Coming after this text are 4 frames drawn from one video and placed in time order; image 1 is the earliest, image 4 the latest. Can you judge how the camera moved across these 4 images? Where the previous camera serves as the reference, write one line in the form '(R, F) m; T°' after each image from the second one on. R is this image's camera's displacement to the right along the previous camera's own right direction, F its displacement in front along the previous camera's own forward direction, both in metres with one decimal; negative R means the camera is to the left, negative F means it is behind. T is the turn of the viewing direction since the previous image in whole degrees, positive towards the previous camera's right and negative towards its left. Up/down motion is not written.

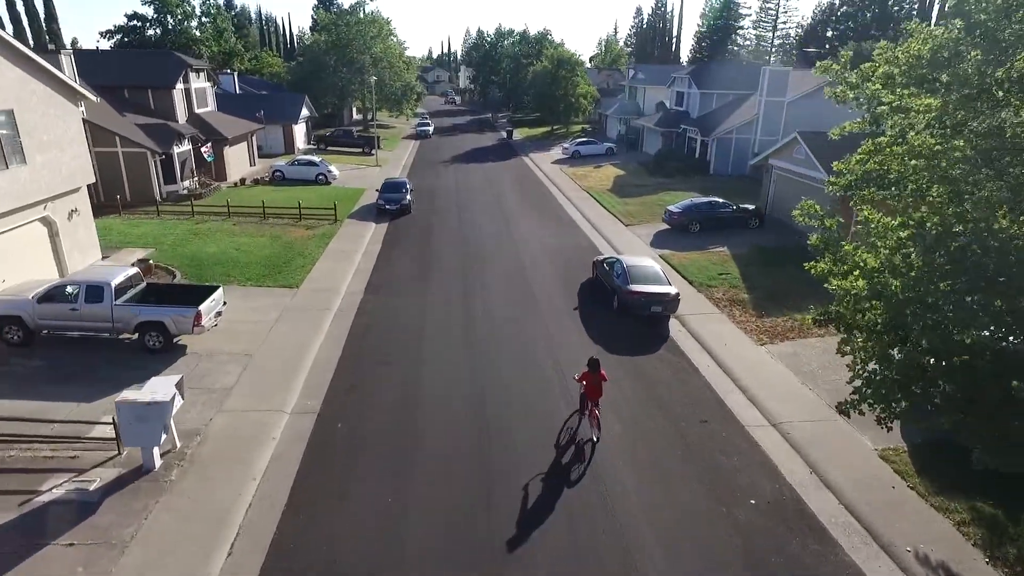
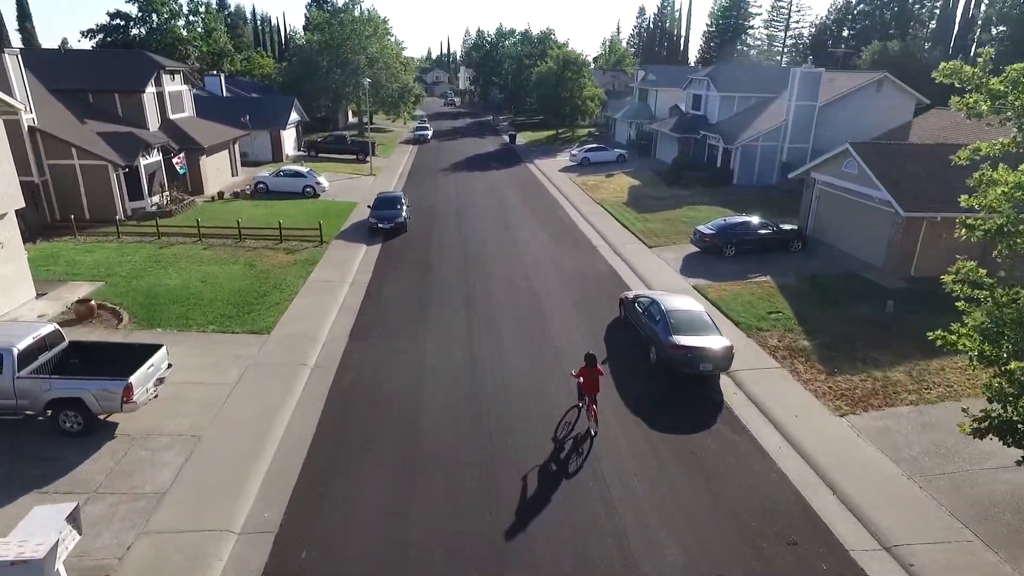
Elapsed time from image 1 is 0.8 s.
(-0.3, +3.0) m; 0°
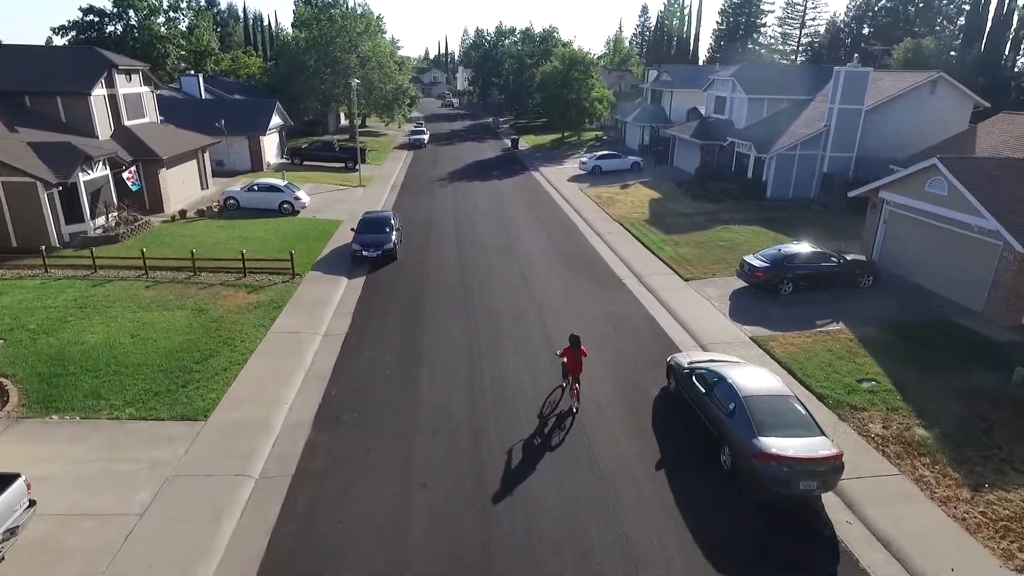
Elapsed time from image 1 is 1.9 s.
(-0.4, +3.8) m; 0°
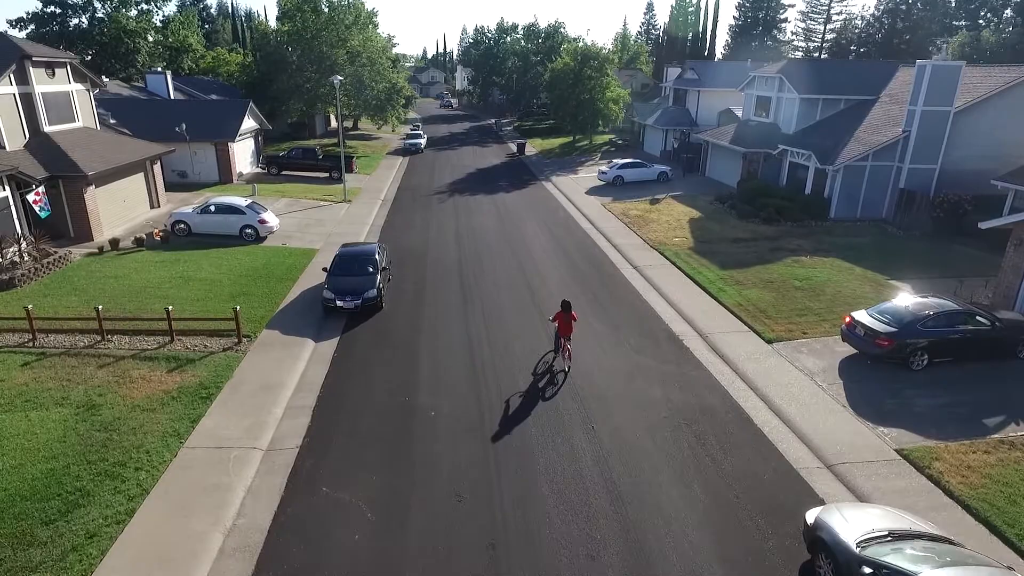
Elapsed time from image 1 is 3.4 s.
(-0.6, +5.0) m; 0°
